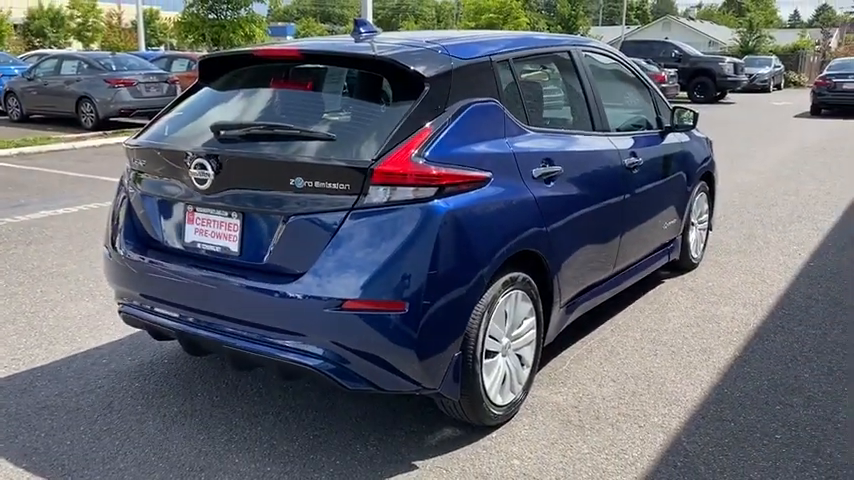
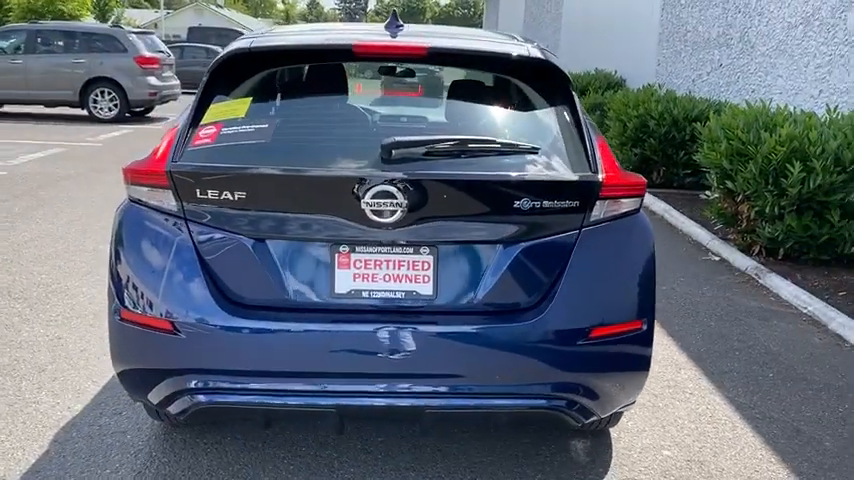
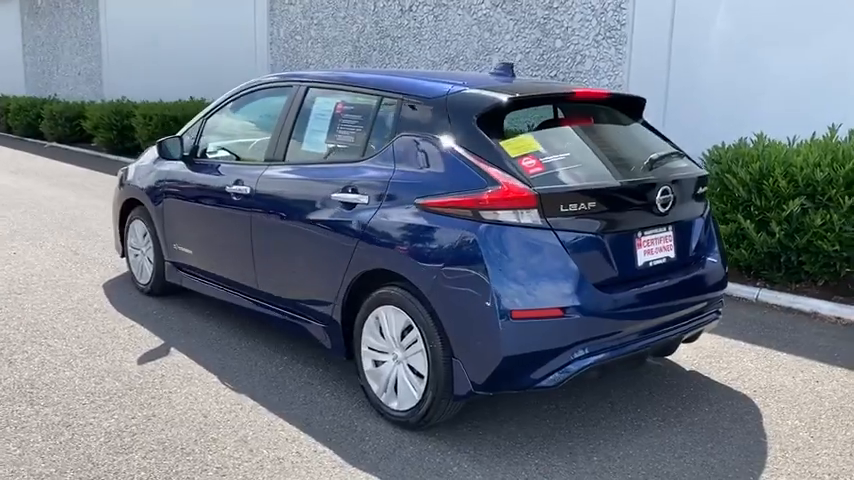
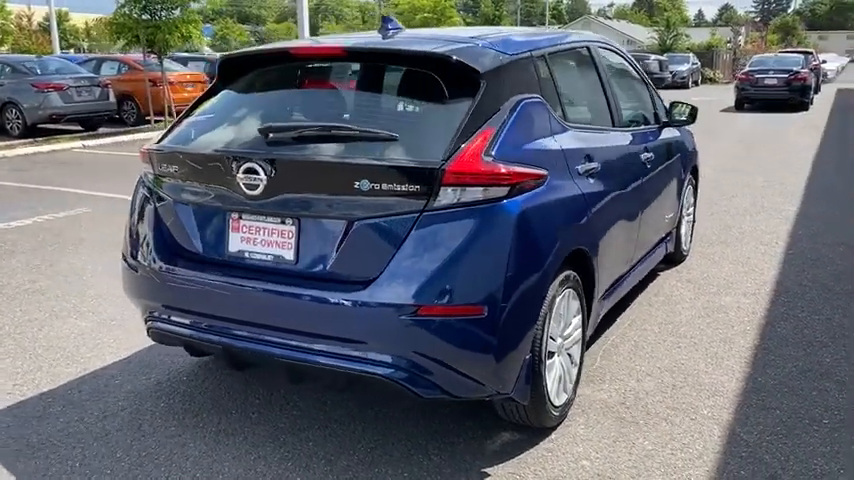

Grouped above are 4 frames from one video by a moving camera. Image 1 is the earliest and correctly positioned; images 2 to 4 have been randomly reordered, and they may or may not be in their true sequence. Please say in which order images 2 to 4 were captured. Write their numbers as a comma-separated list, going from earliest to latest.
4, 2, 3
